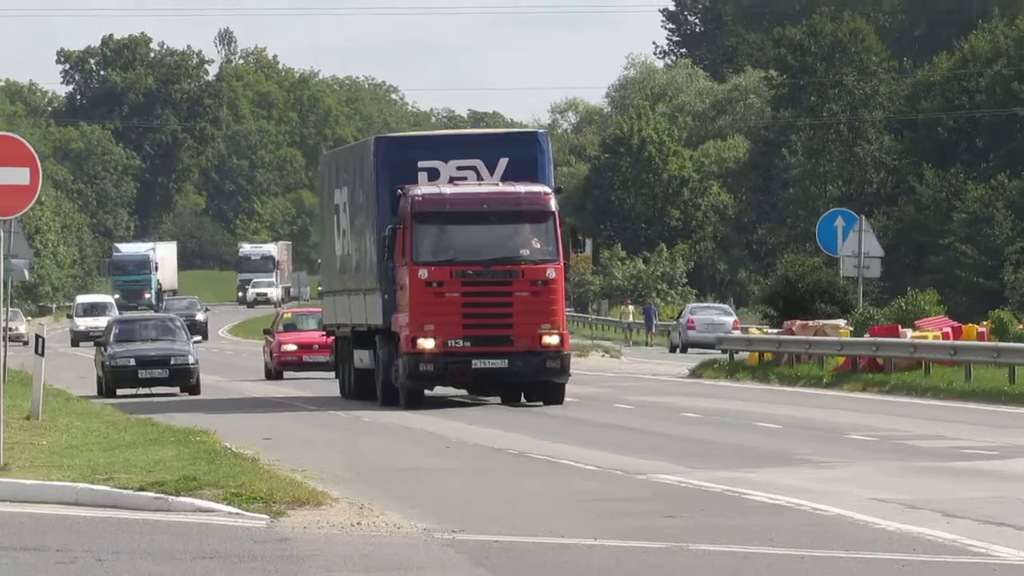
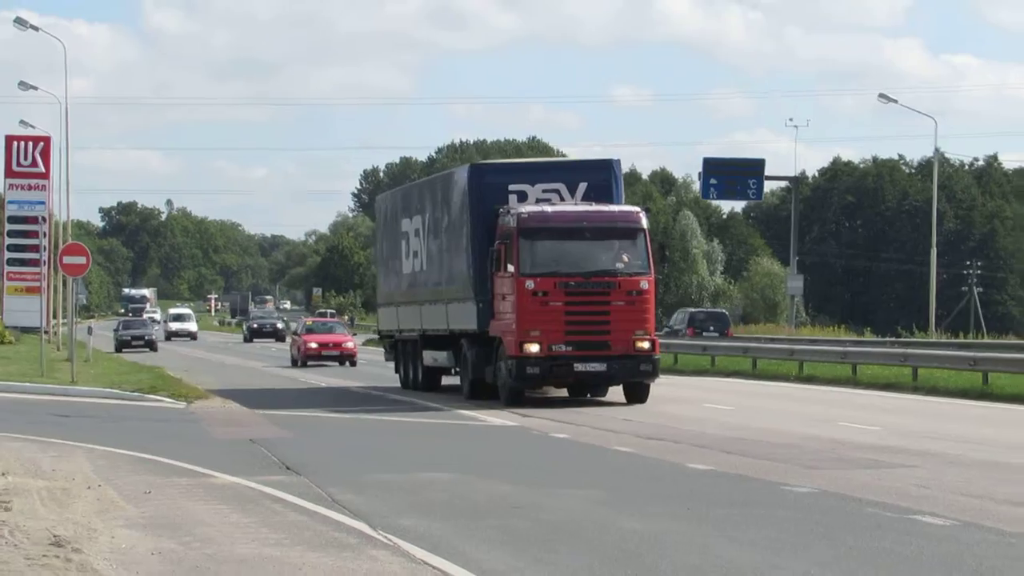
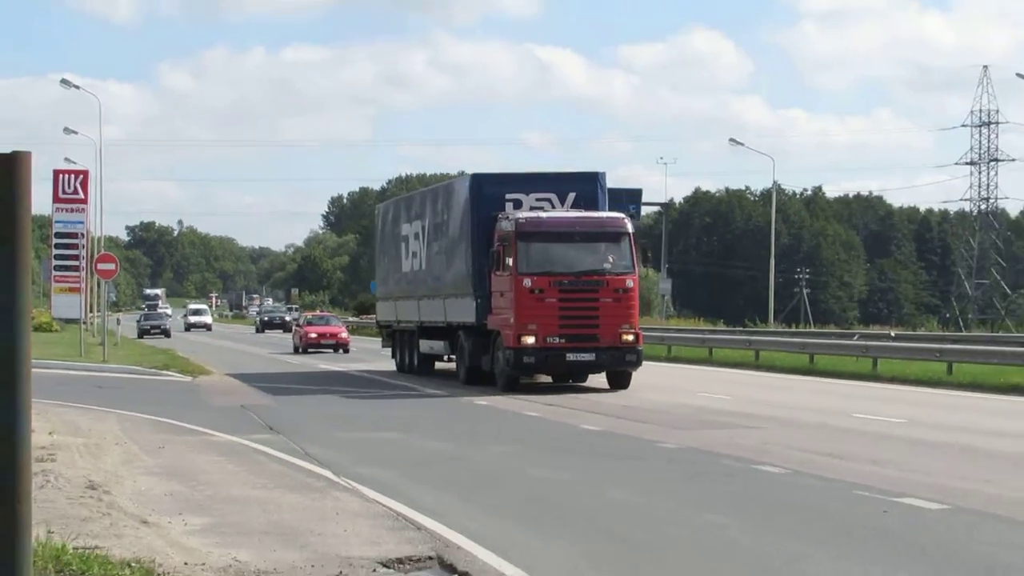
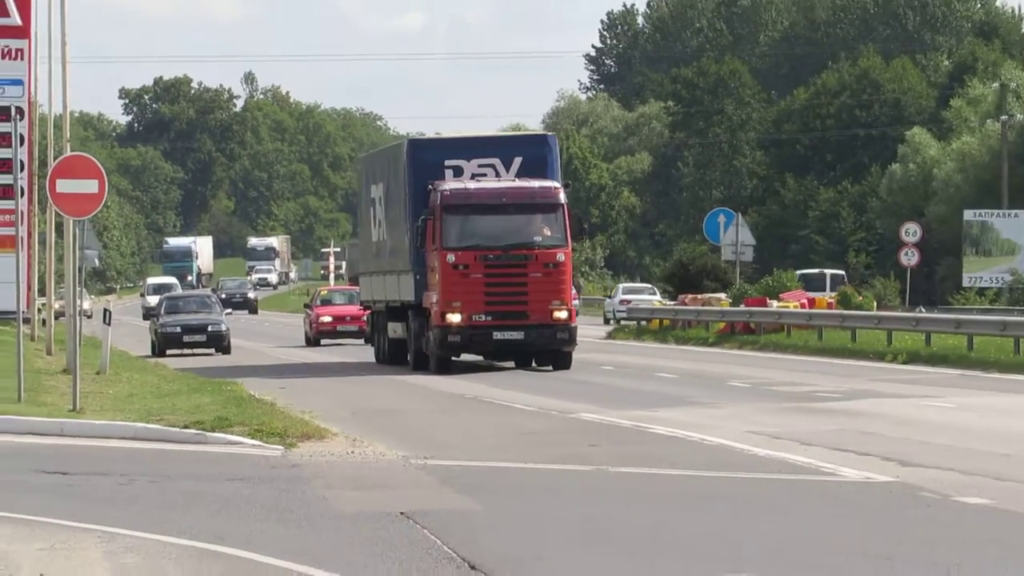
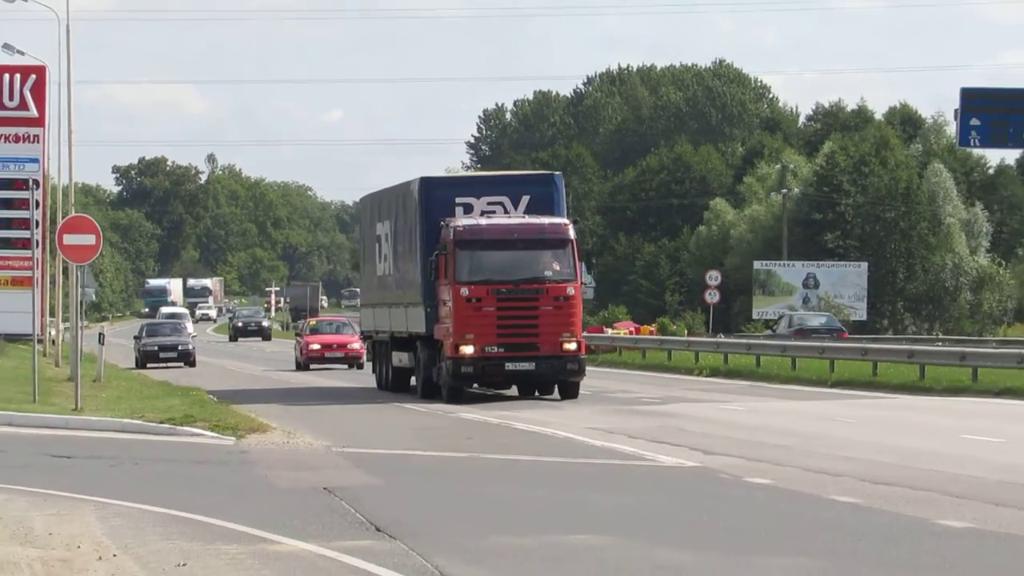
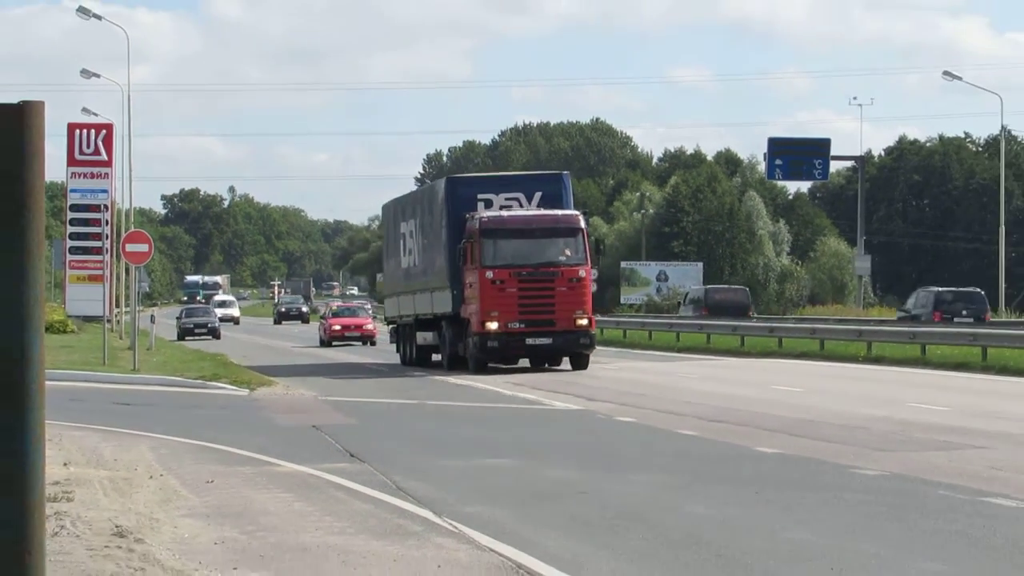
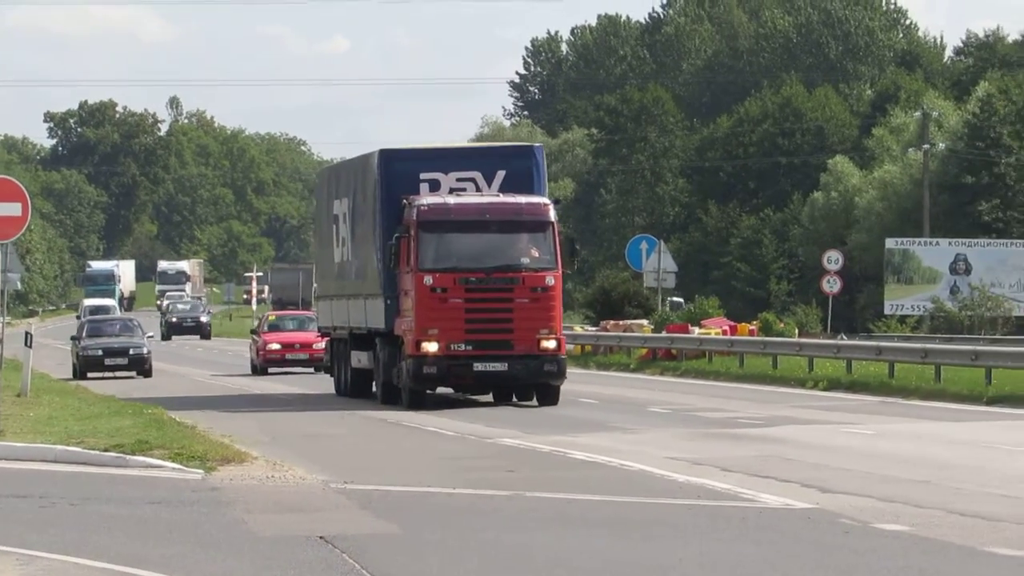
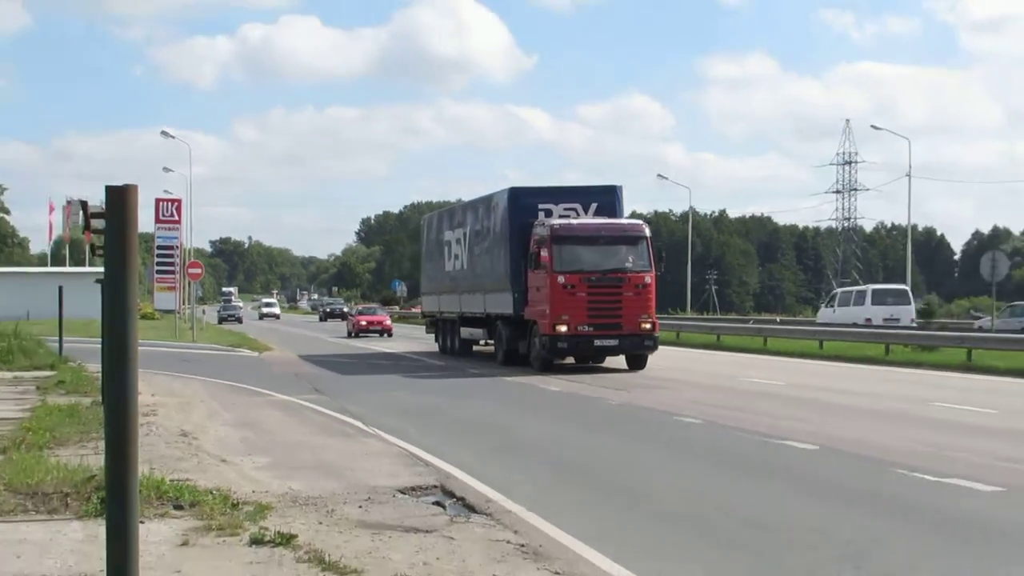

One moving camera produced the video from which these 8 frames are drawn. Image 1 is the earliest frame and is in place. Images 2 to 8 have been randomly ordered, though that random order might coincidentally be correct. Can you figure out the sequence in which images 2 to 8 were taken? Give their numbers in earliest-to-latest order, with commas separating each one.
4, 7, 5, 6, 2, 3, 8
